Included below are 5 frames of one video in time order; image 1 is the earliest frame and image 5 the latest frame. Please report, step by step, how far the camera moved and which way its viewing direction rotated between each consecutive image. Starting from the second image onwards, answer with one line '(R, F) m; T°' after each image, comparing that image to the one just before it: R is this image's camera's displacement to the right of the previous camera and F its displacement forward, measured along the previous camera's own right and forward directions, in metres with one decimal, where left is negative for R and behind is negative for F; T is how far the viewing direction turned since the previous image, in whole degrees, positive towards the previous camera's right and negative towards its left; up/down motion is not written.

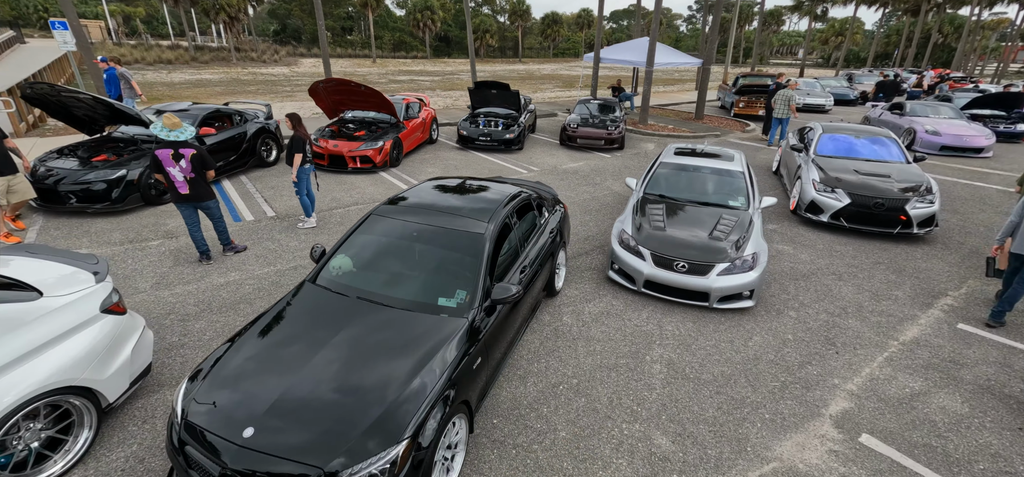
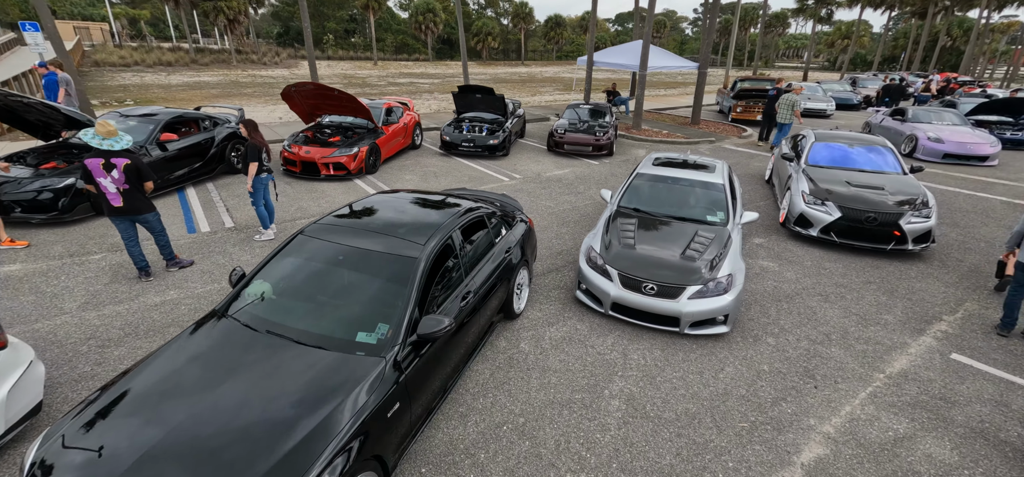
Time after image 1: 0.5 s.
(+0.5, +0.3) m; -1°
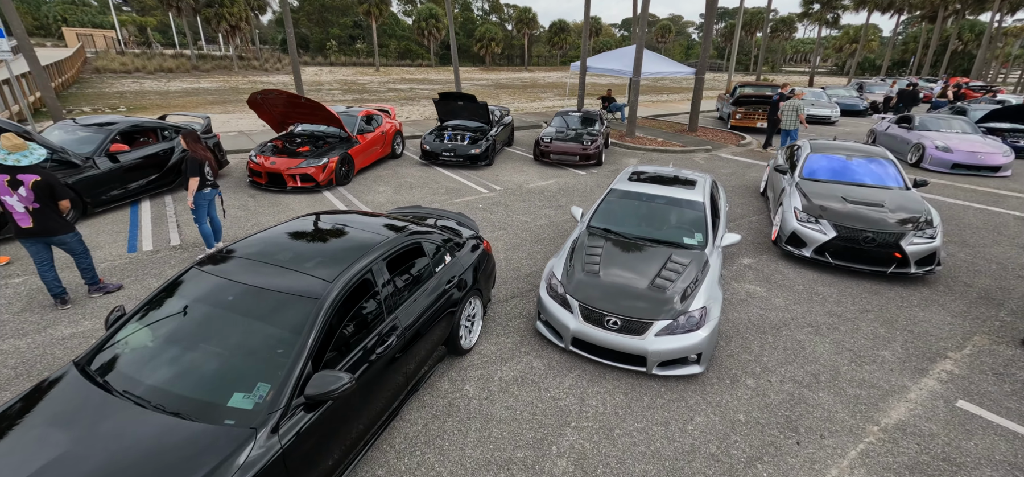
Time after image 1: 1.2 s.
(+0.5, +0.5) m; -1°
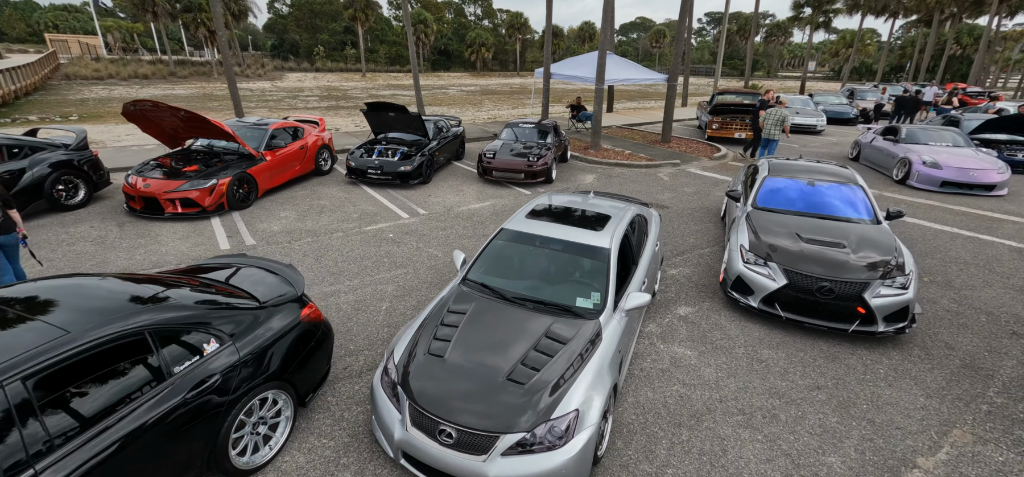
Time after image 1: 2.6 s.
(+1.3, +1.1) m; 0°
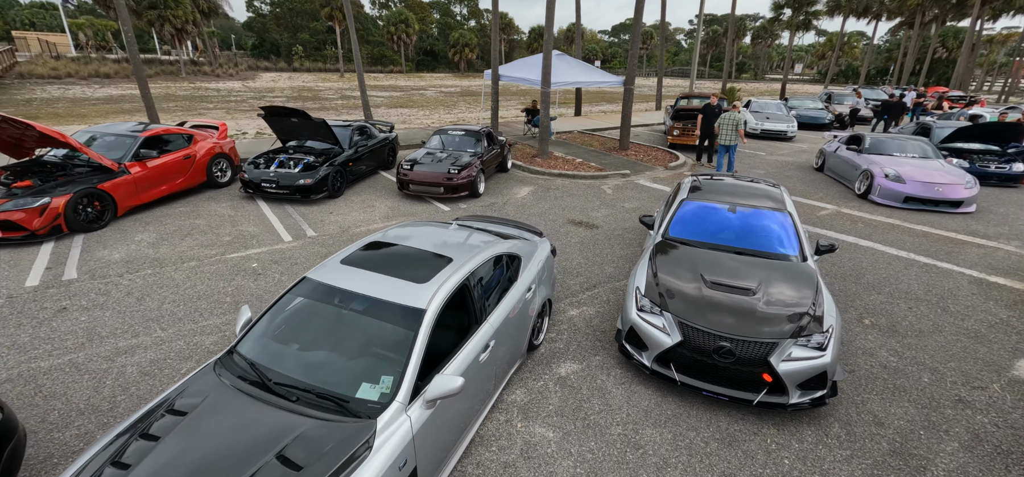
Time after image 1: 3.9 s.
(+1.4, +1.0) m; +1°
